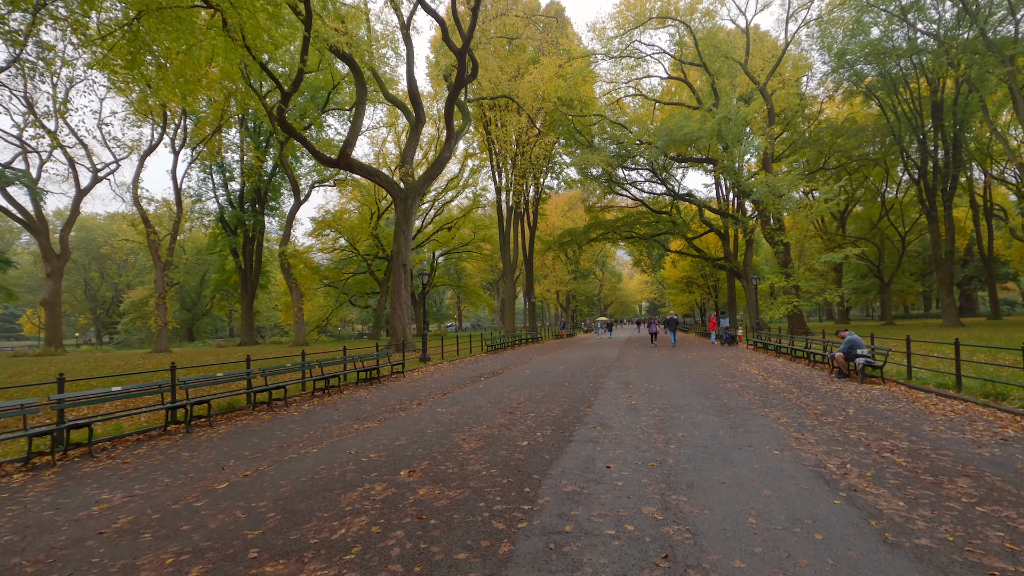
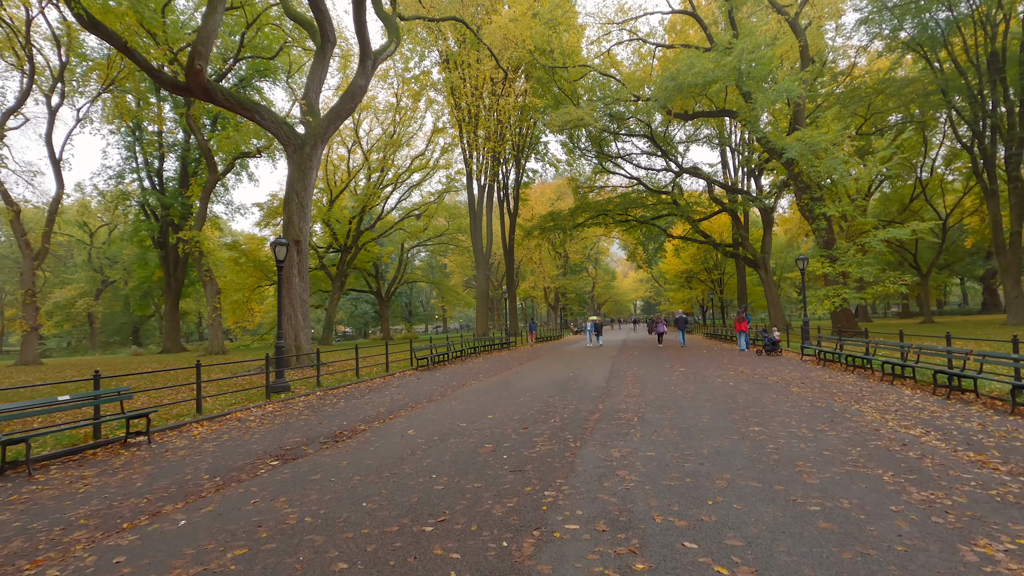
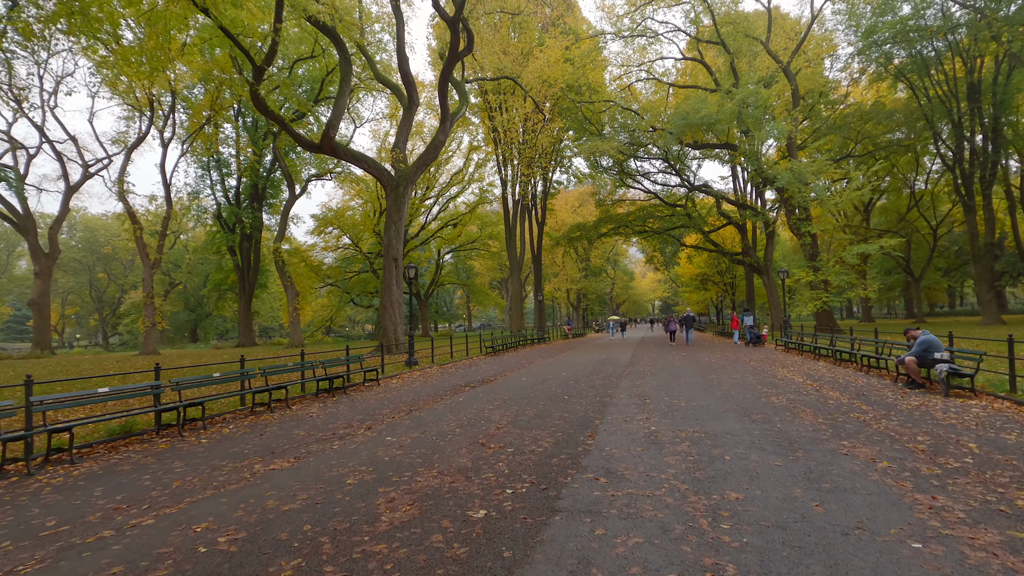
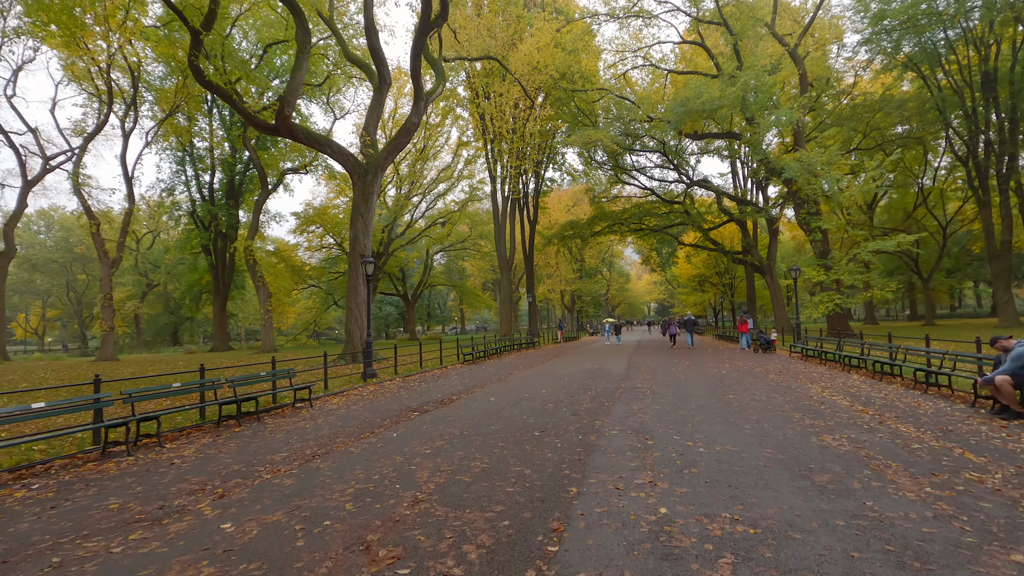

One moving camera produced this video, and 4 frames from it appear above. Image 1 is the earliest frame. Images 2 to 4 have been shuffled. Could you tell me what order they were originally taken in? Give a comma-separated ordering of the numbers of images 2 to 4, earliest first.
3, 4, 2
